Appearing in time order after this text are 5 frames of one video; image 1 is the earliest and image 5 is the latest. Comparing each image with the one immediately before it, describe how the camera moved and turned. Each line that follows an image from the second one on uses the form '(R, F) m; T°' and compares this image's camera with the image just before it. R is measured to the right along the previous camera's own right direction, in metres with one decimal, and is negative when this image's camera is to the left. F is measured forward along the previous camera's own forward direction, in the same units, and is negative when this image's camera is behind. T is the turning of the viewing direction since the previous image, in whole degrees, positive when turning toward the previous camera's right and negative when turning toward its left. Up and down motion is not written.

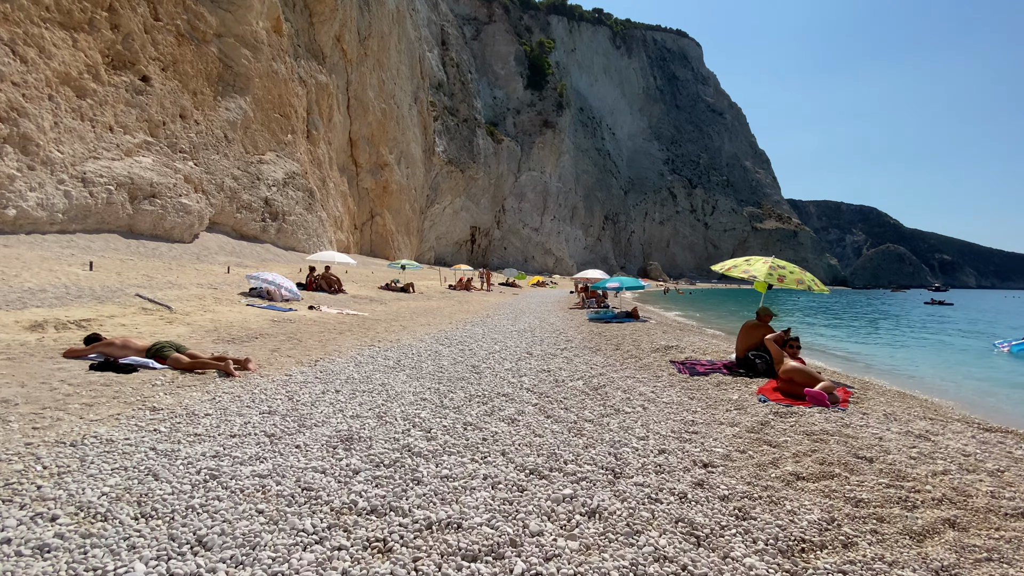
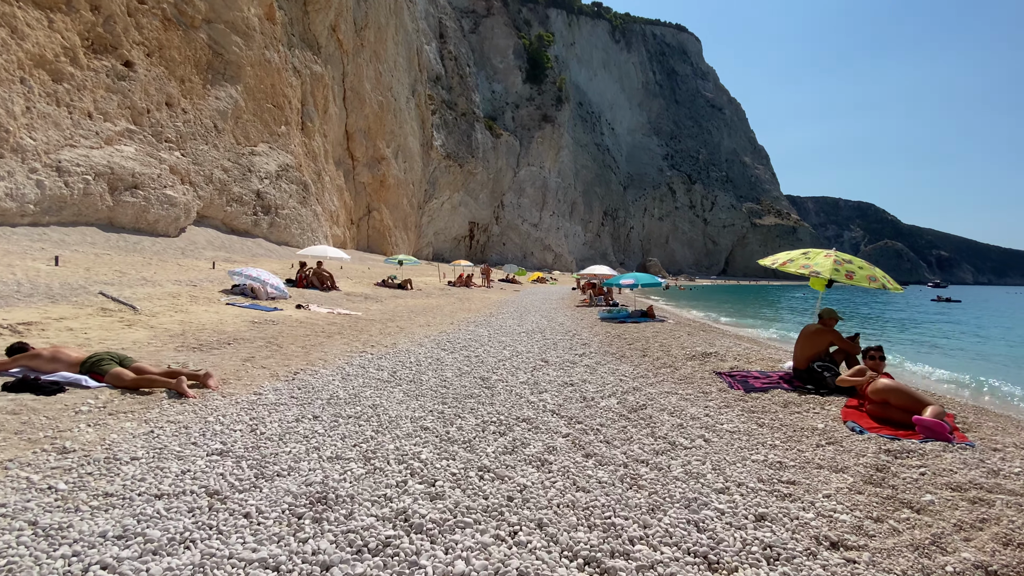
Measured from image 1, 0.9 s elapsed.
(-0.3, +1.3) m; 0°
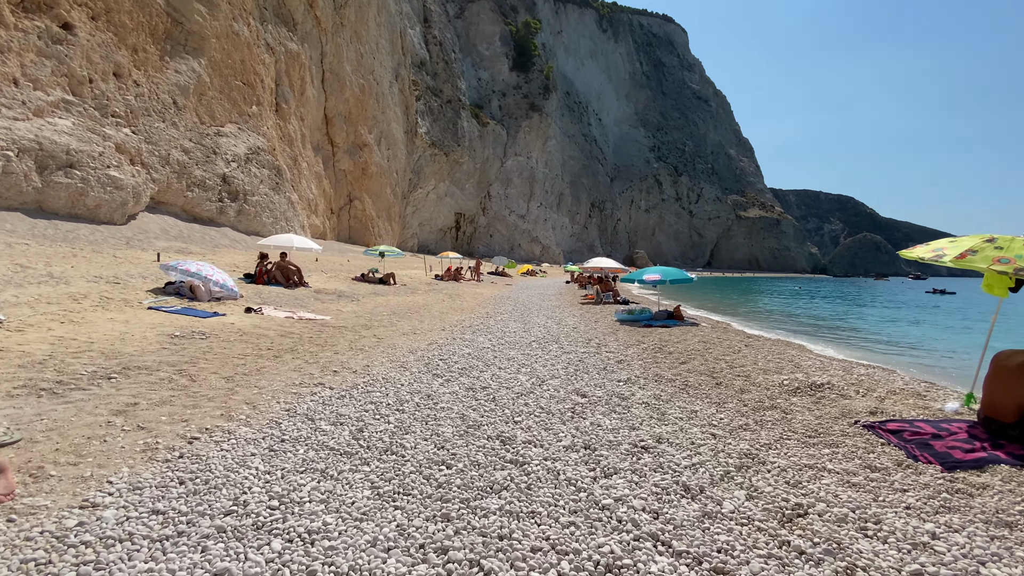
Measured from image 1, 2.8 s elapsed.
(-0.5, +2.5) m; +2°
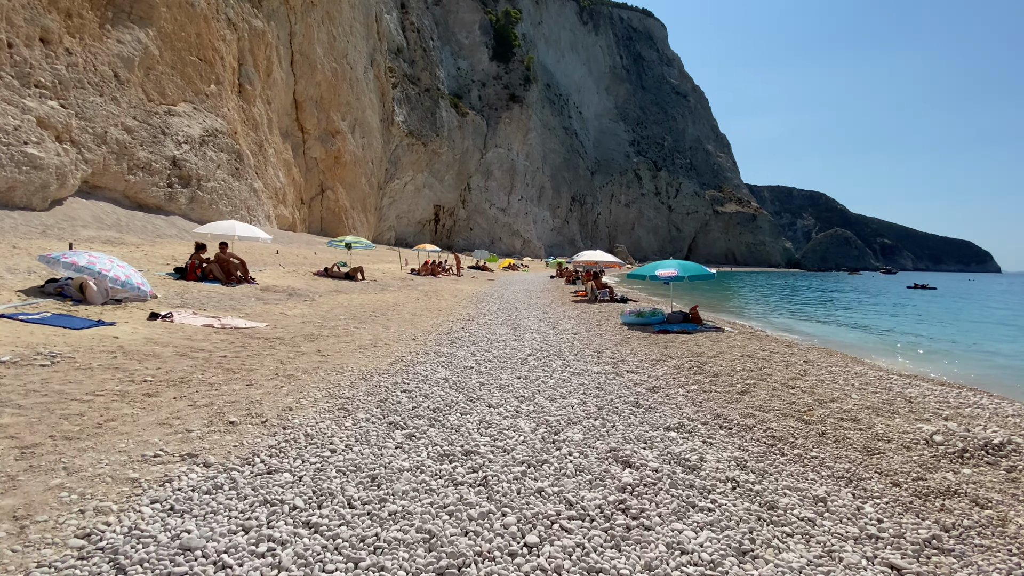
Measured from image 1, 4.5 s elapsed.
(-0.2, +2.2) m; +2°
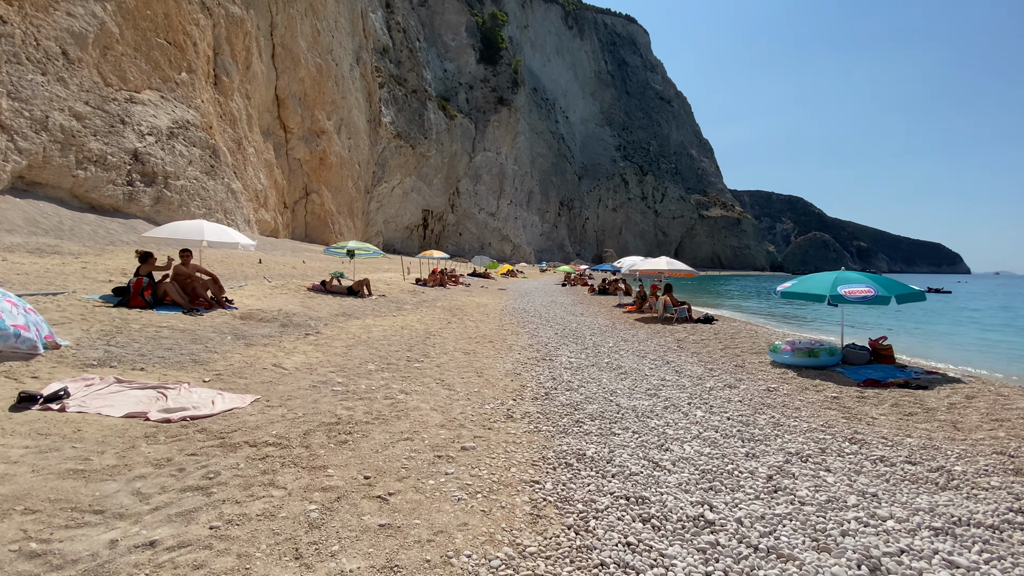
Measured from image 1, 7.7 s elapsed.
(-1.9, +3.5) m; +2°
